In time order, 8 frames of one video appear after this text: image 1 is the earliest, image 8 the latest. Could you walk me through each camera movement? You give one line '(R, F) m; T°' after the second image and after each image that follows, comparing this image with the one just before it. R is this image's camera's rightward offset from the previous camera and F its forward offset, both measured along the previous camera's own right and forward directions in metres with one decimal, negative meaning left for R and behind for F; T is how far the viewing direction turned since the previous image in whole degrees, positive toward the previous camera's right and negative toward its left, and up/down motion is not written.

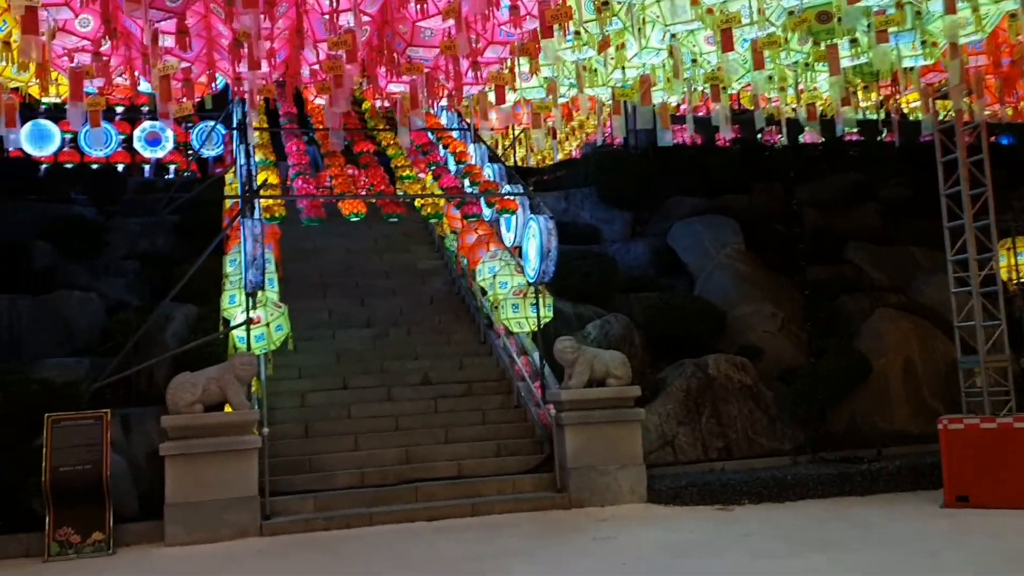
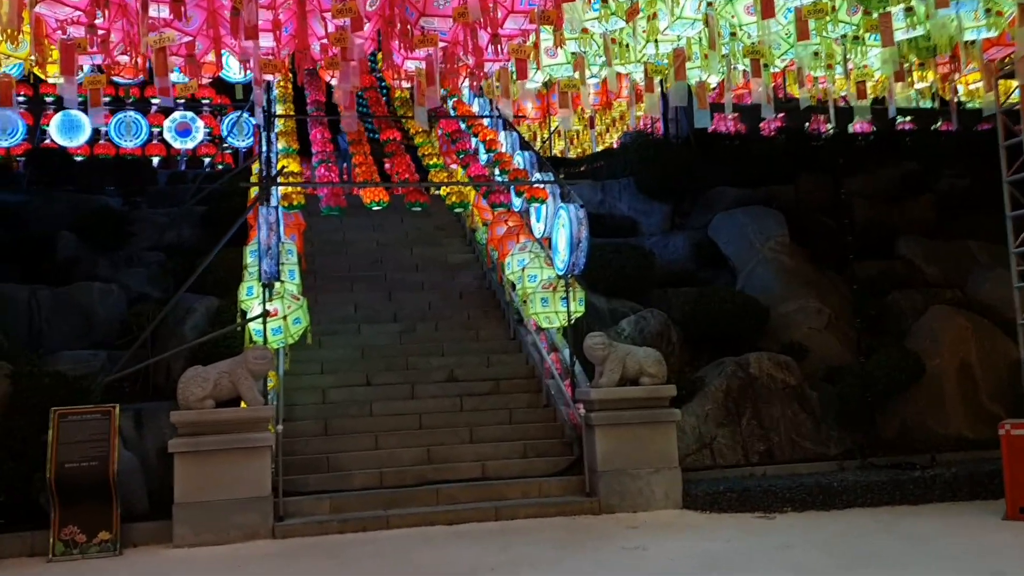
(+0.2, +0.5) m; -3°
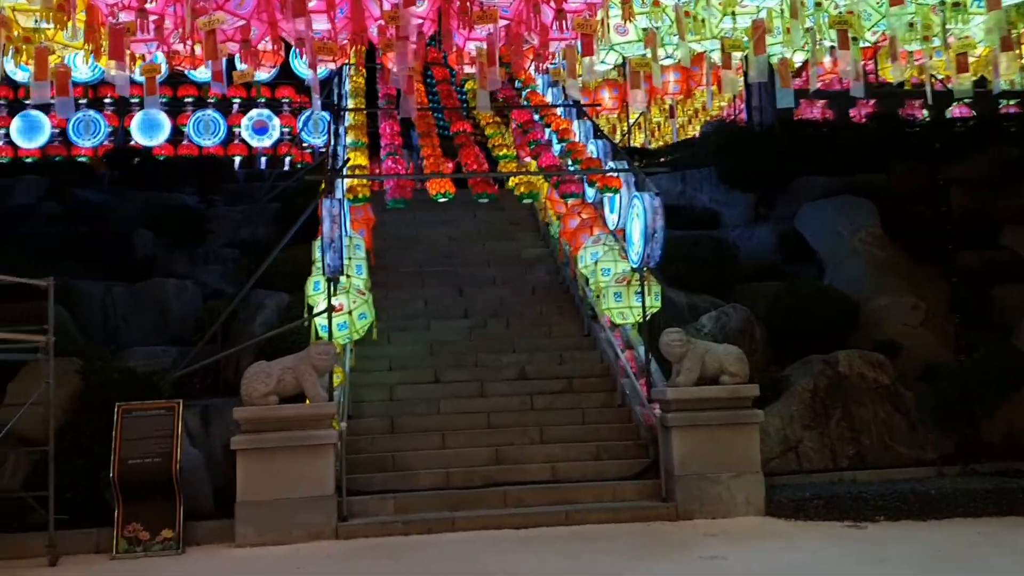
(+0.1, +0.4) m; -5°
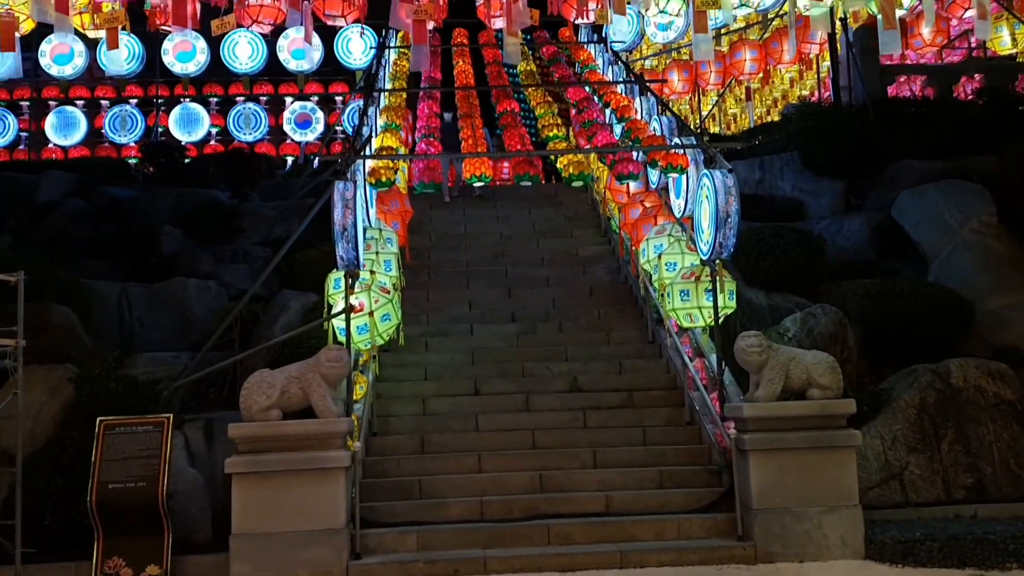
(+0.2, +1.4) m; -4°
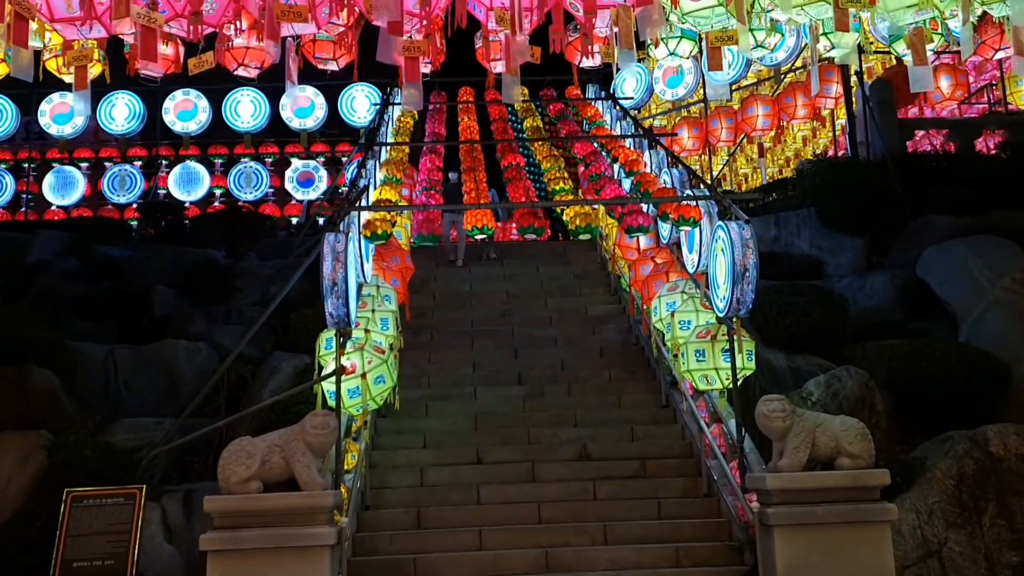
(+0.1, +0.5) m; -1°
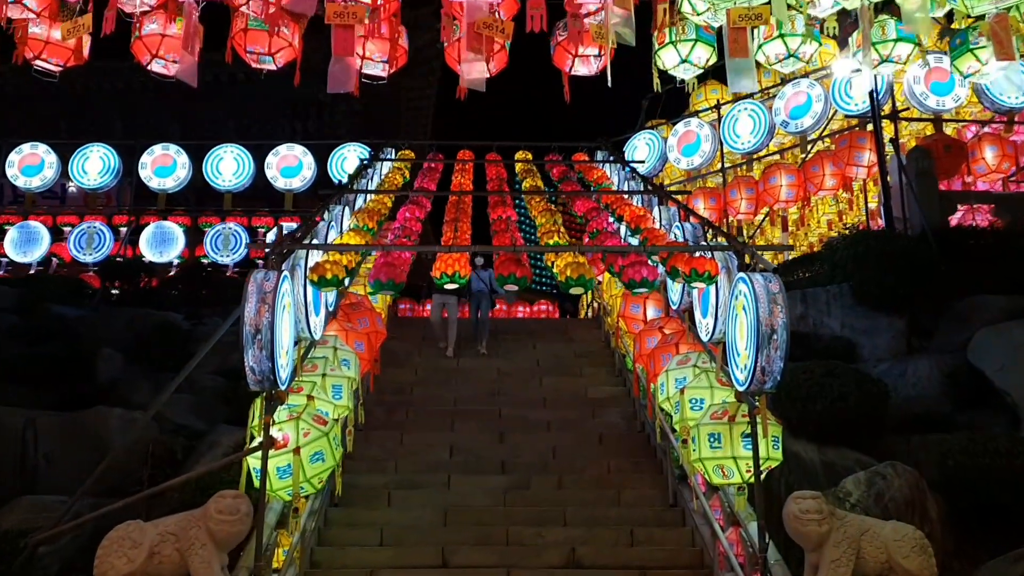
(+0.3, +1.4) m; -1°
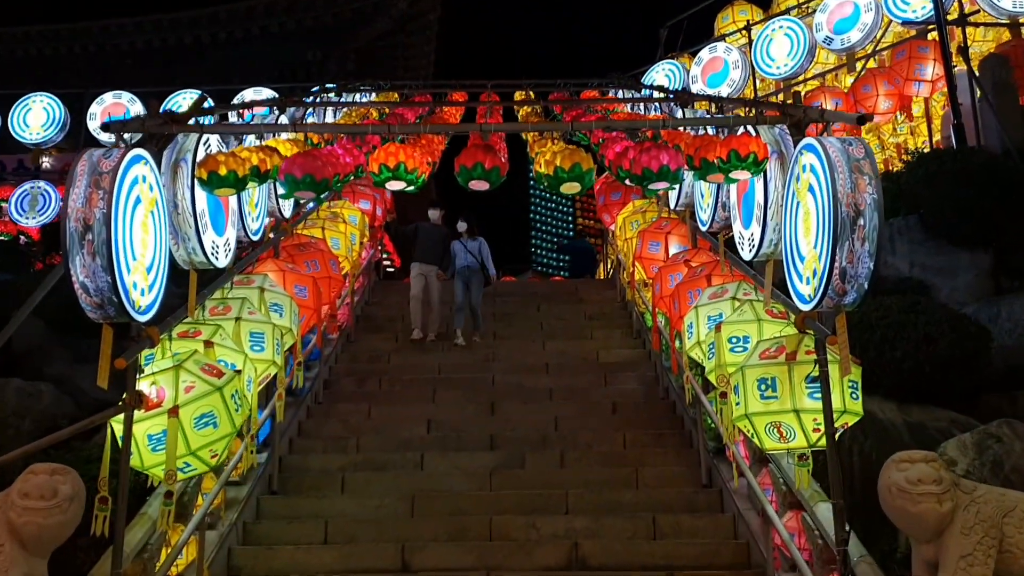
(+0.3, +1.9) m; -1°
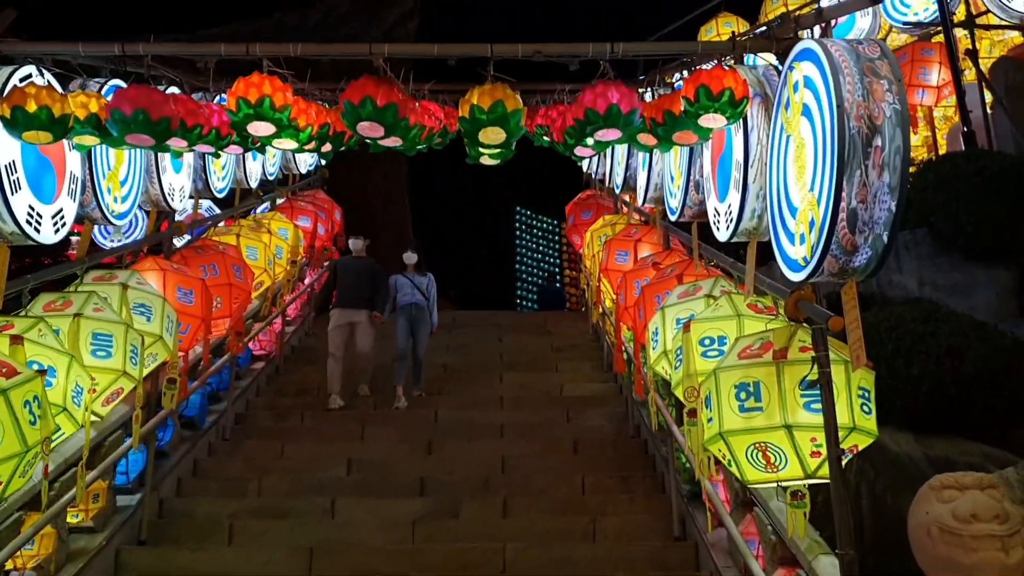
(+0.4, +1.2) m; 0°
